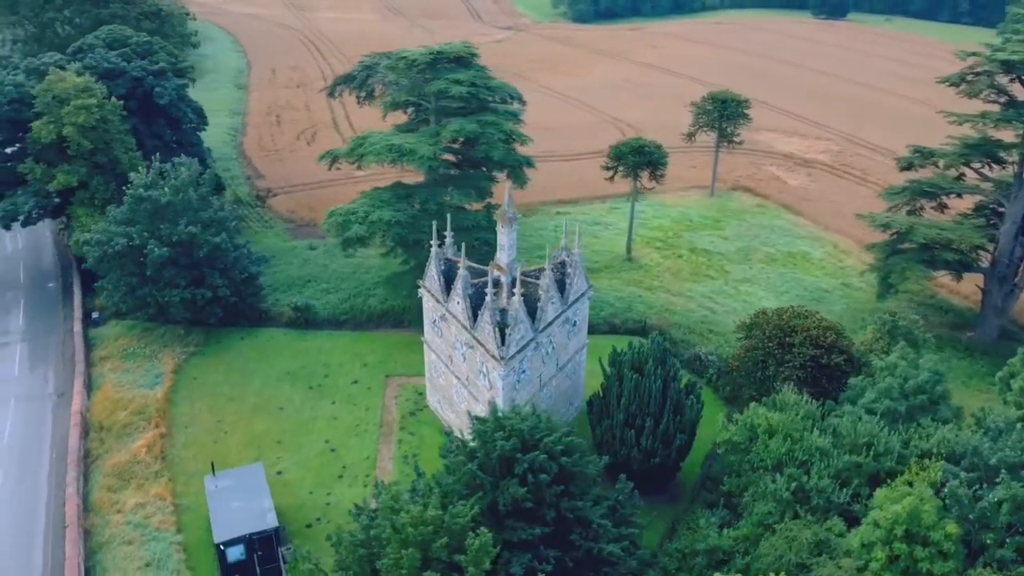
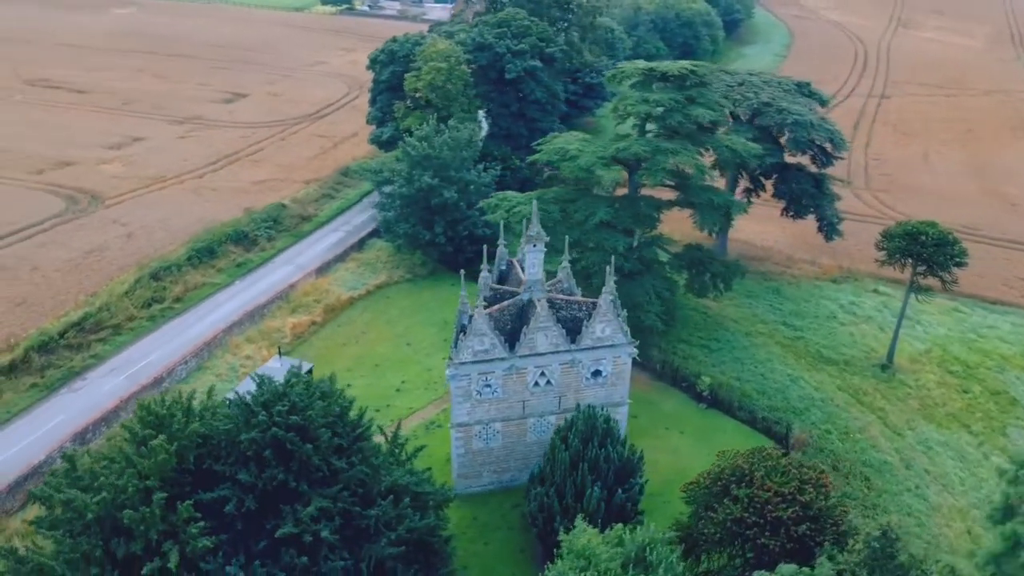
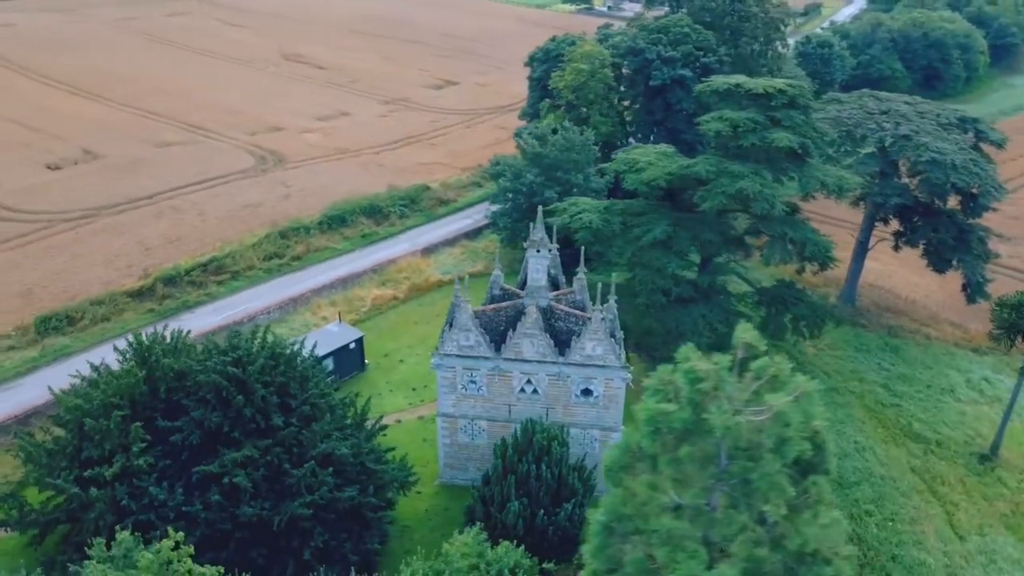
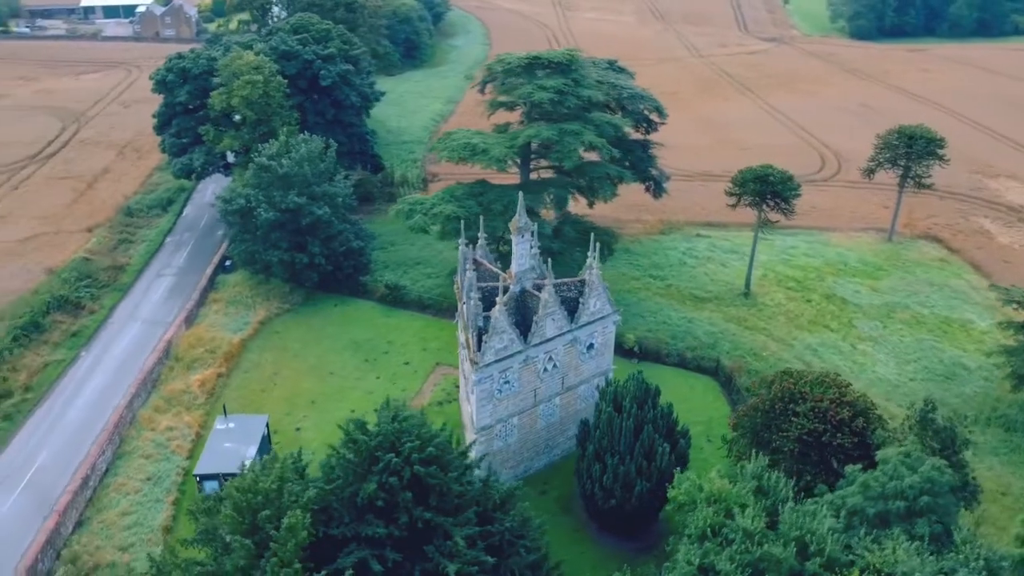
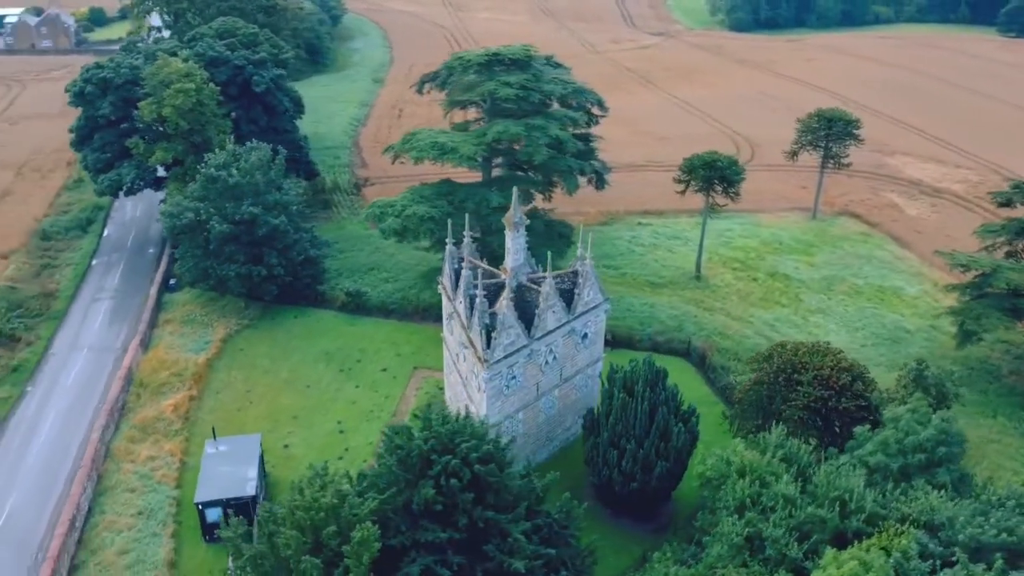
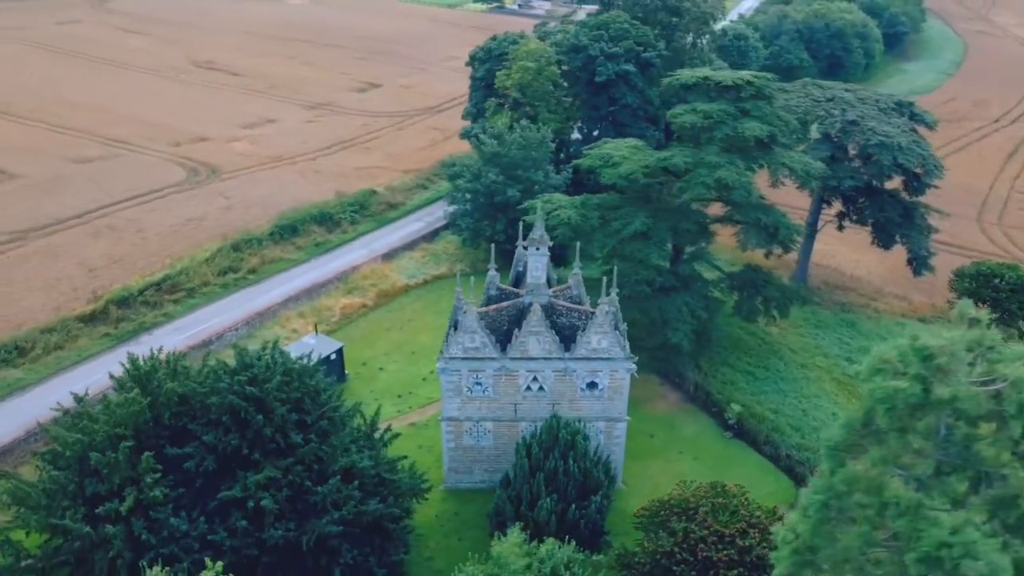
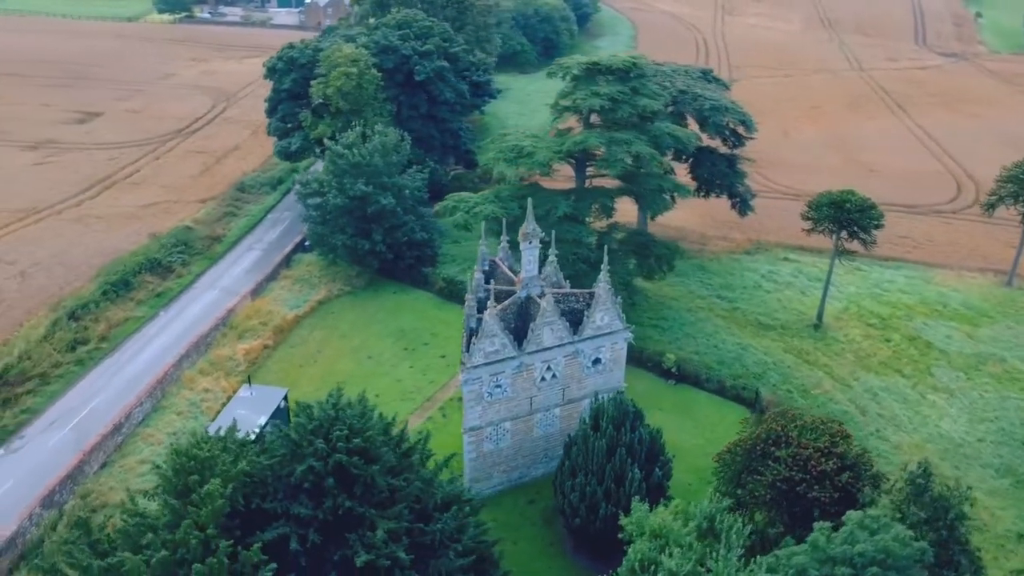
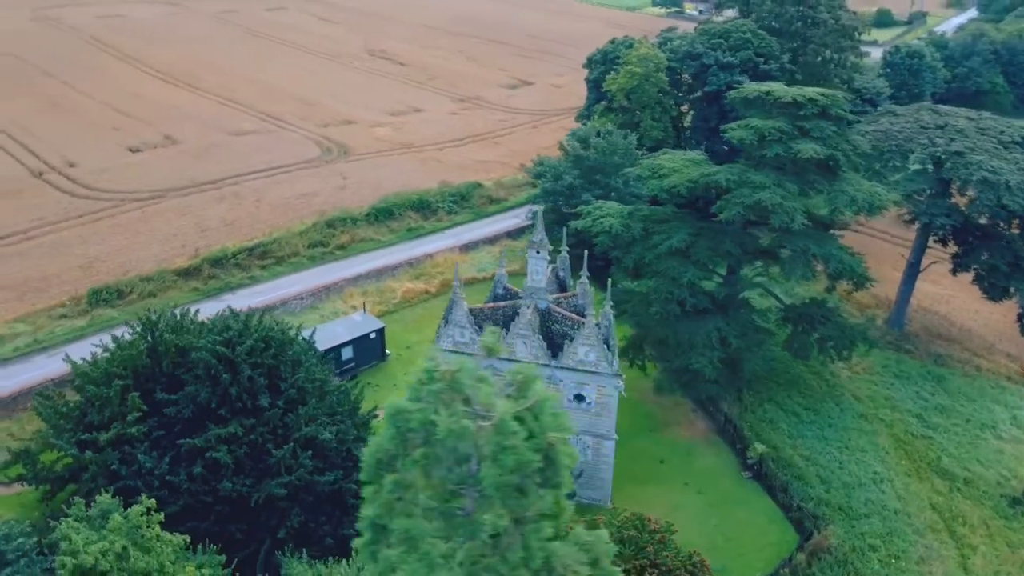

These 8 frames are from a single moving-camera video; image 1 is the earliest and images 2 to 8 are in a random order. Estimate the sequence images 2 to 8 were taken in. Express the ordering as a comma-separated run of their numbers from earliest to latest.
5, 4, 7, 2, 6, 3, 8
